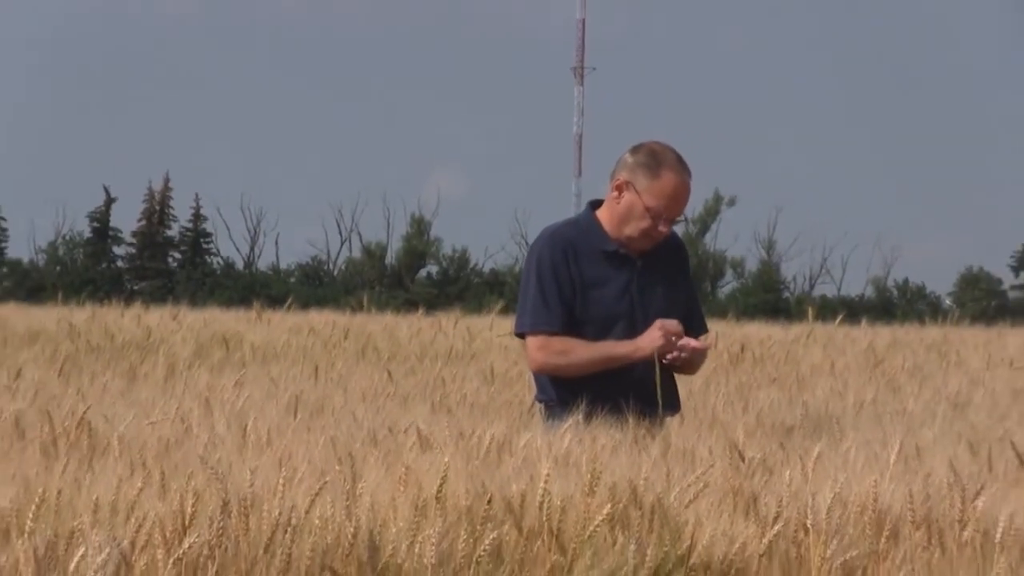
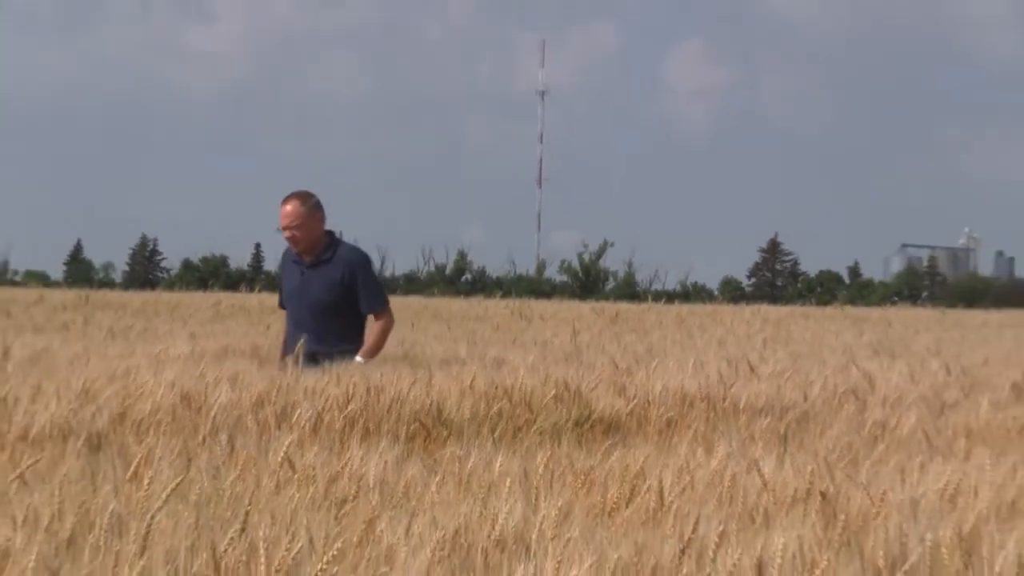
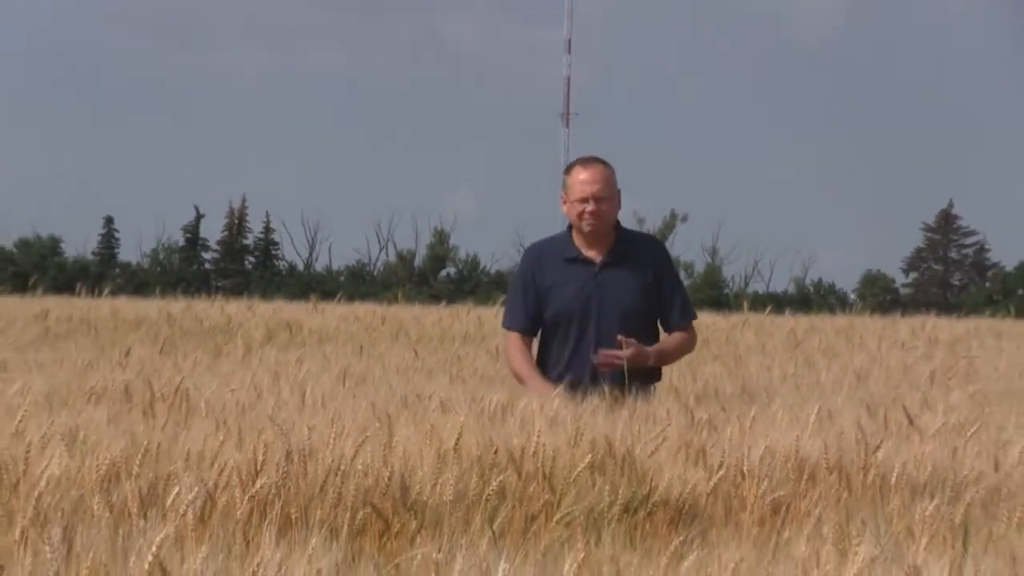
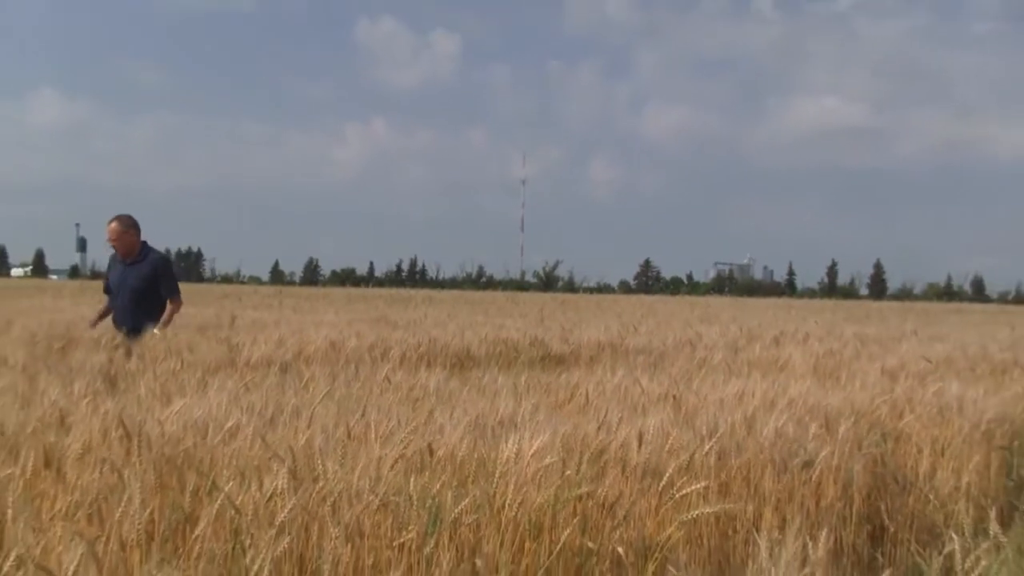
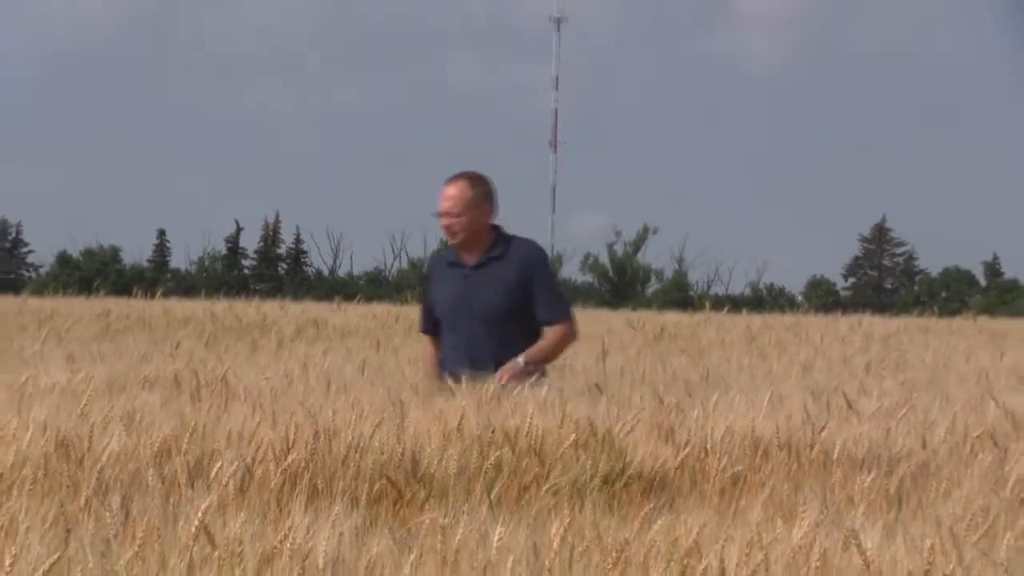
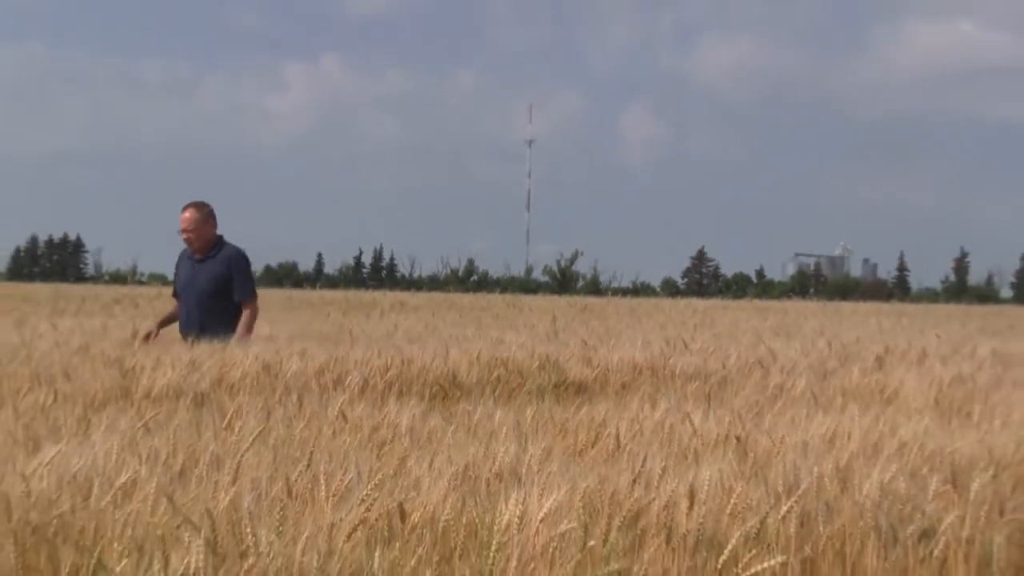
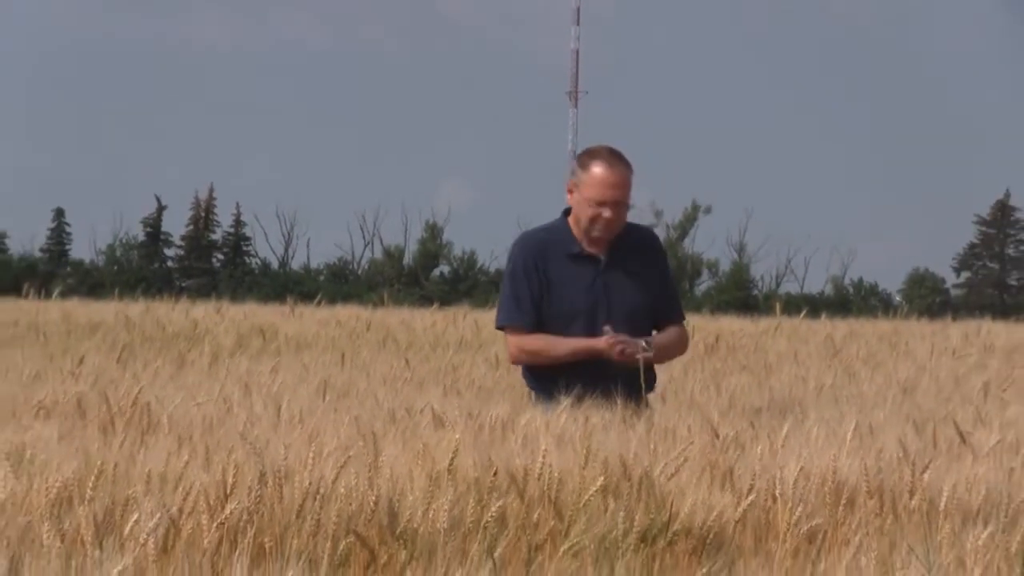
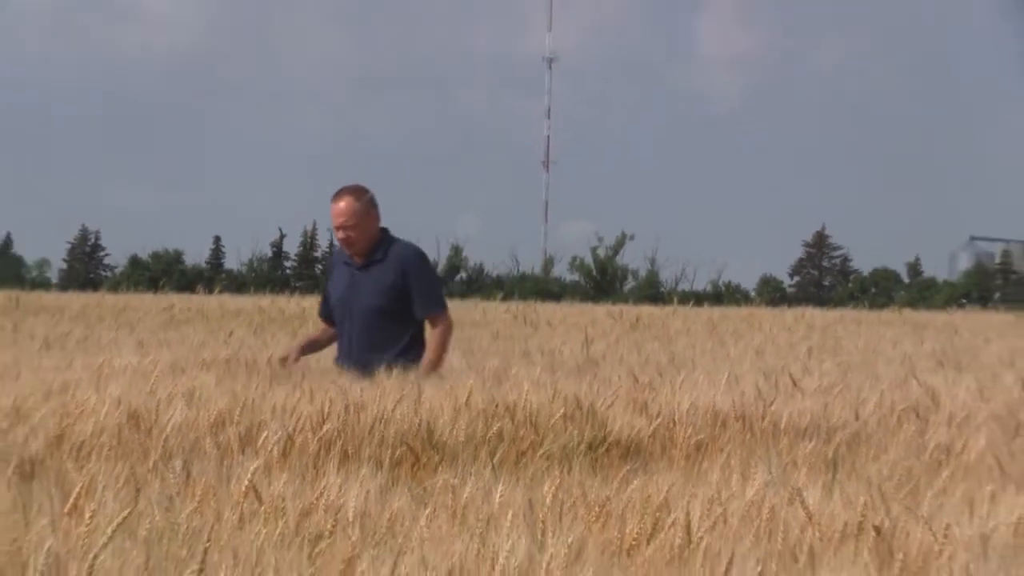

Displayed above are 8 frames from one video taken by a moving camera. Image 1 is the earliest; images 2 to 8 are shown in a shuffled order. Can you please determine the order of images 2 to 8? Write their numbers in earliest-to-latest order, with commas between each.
7, 3, 5, 8, 2, 6, 4
